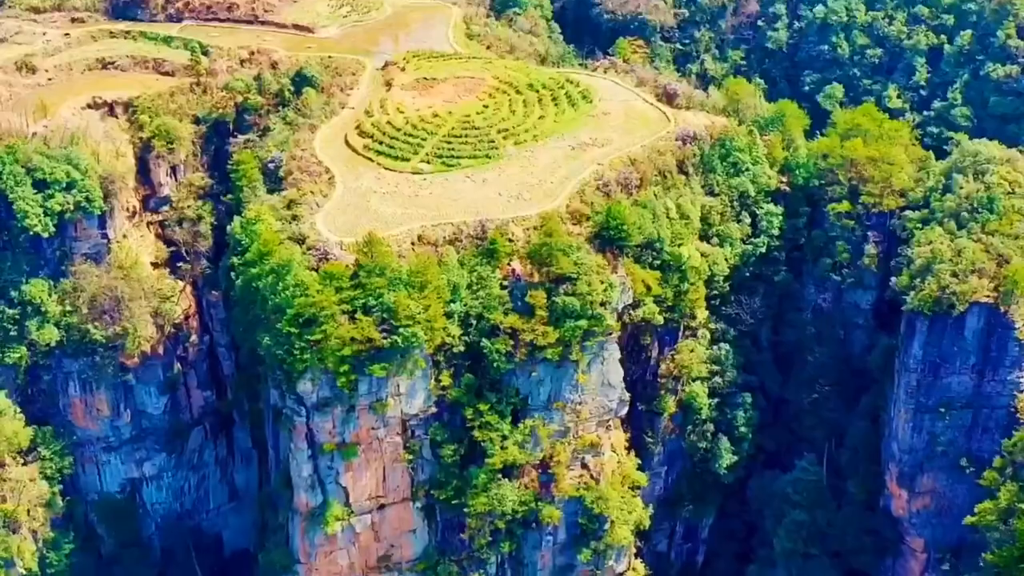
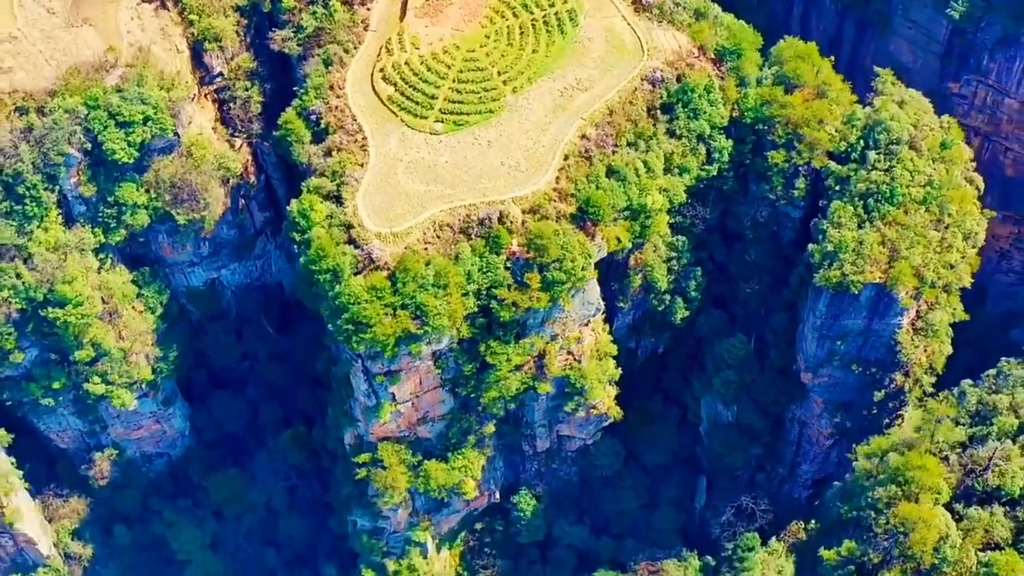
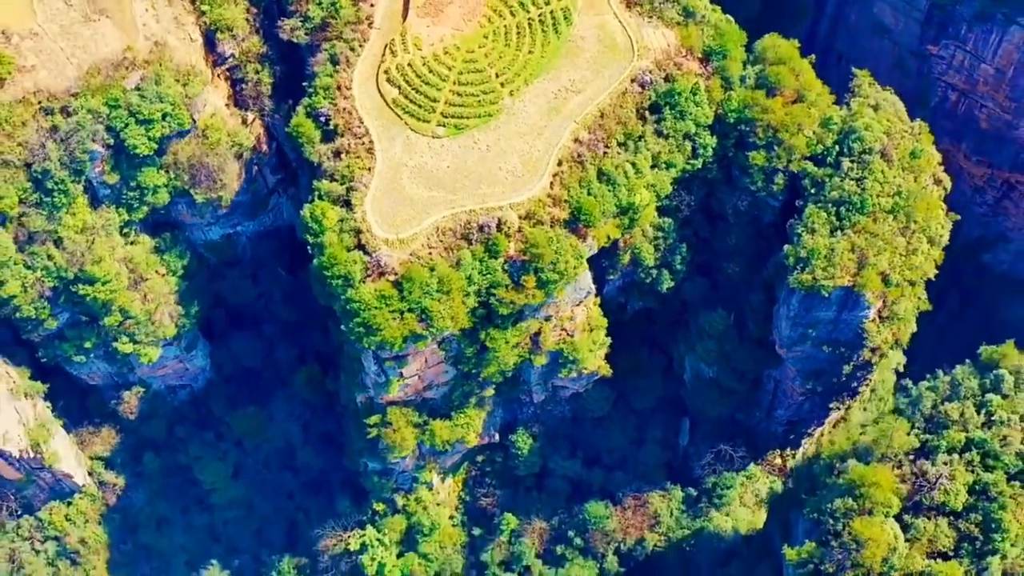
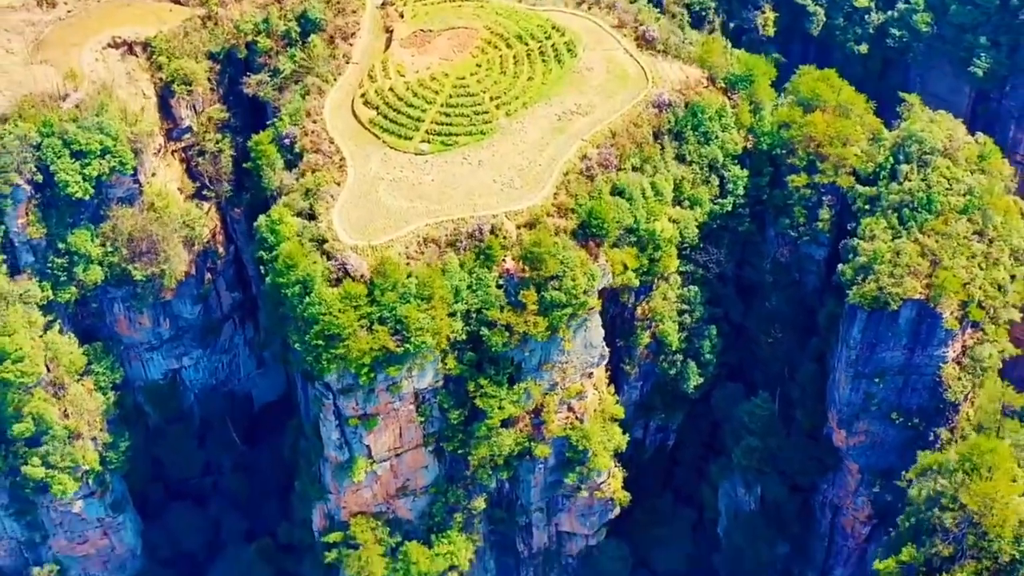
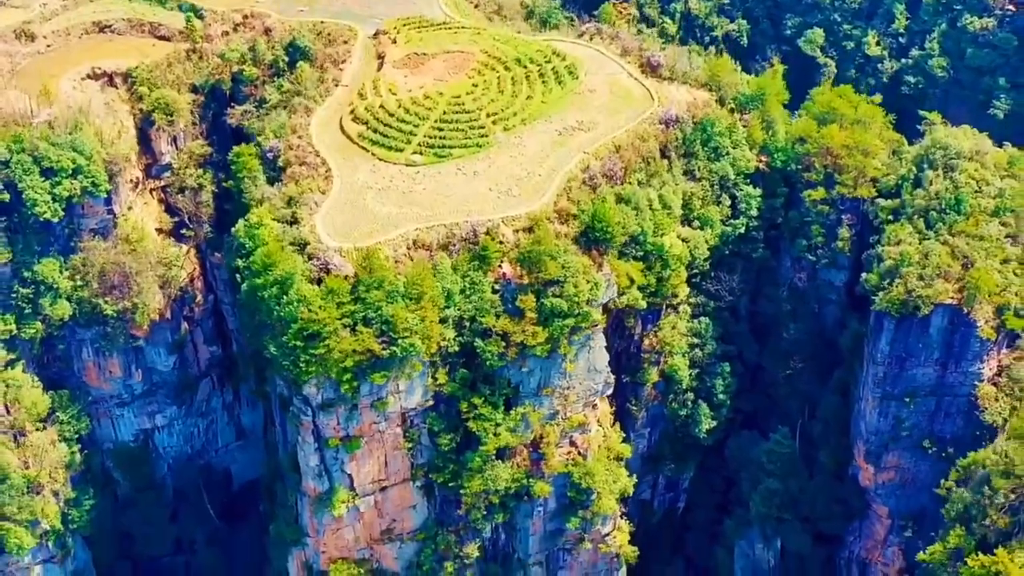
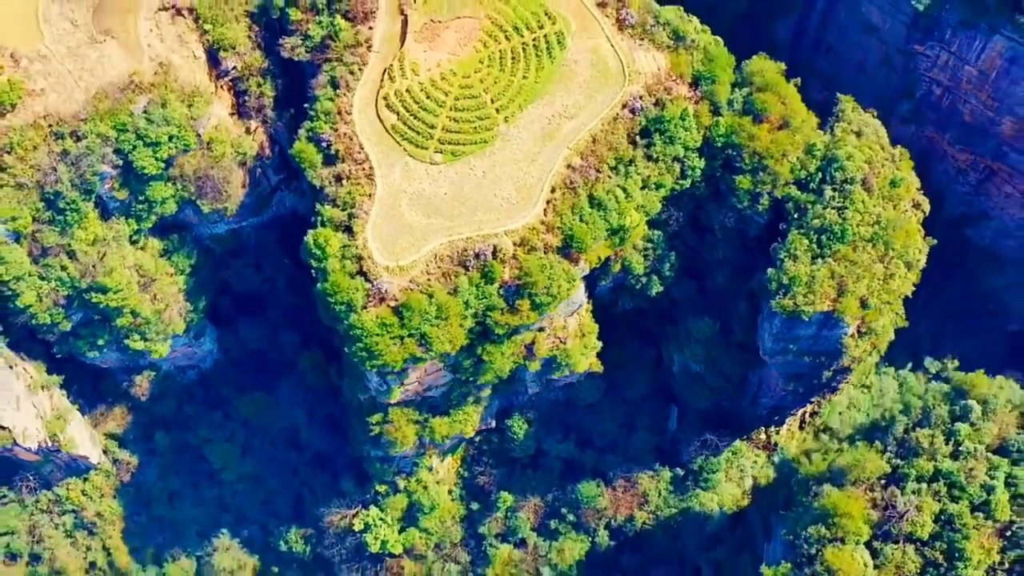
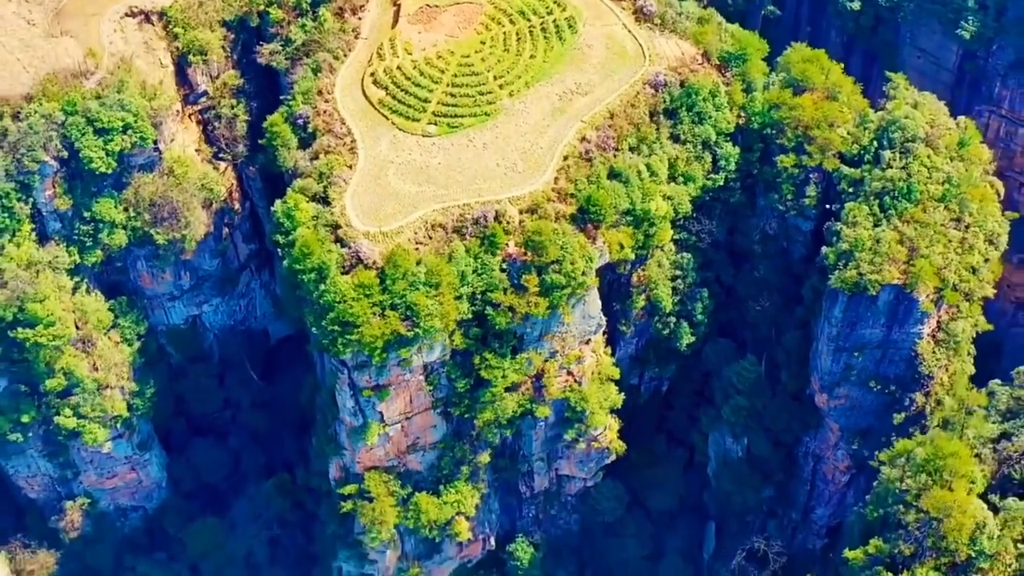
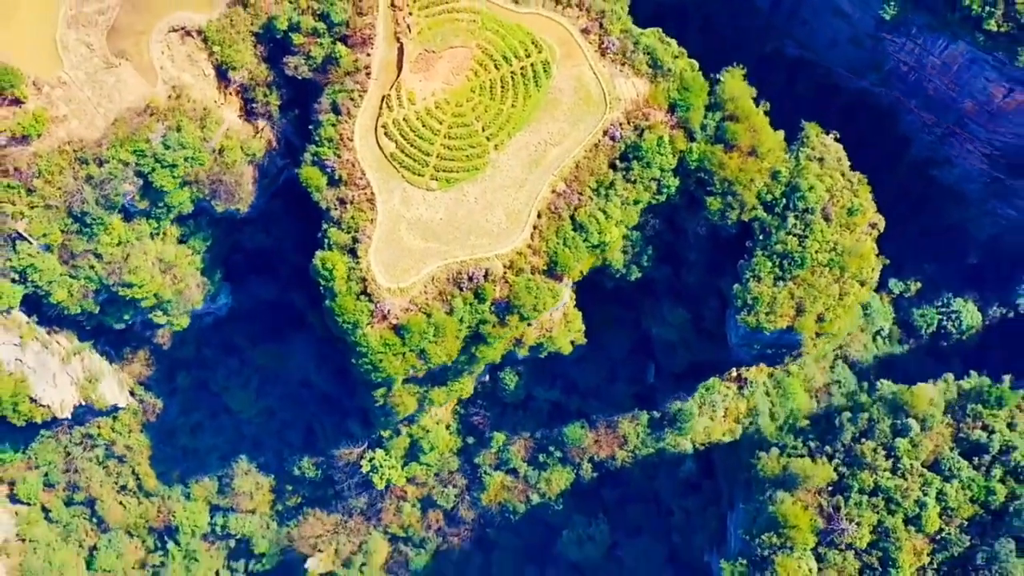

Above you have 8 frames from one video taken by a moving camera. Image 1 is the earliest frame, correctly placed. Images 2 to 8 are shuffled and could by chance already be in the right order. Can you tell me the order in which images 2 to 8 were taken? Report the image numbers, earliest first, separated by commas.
5, 4, 7, 2, 3, 6, 8
